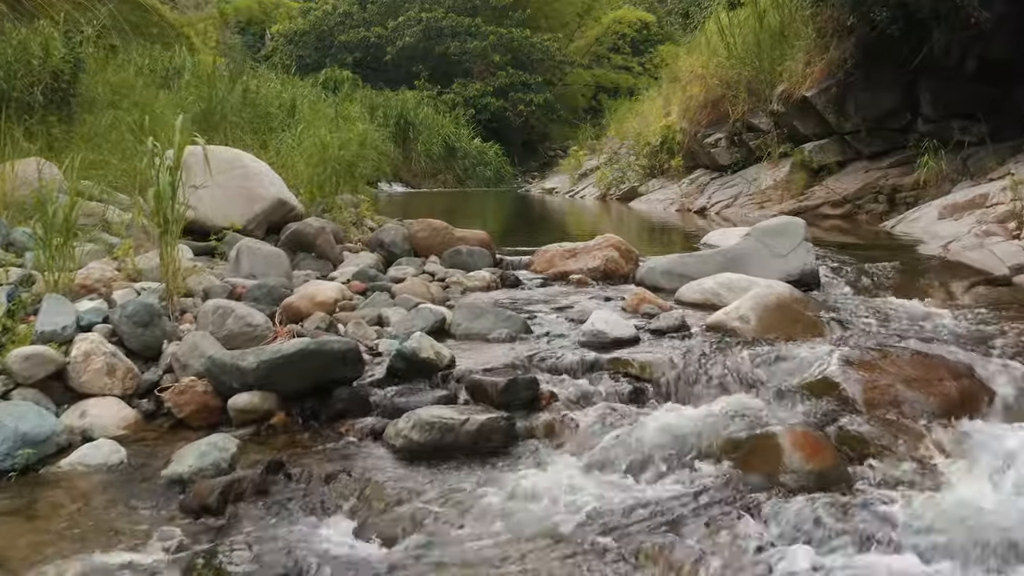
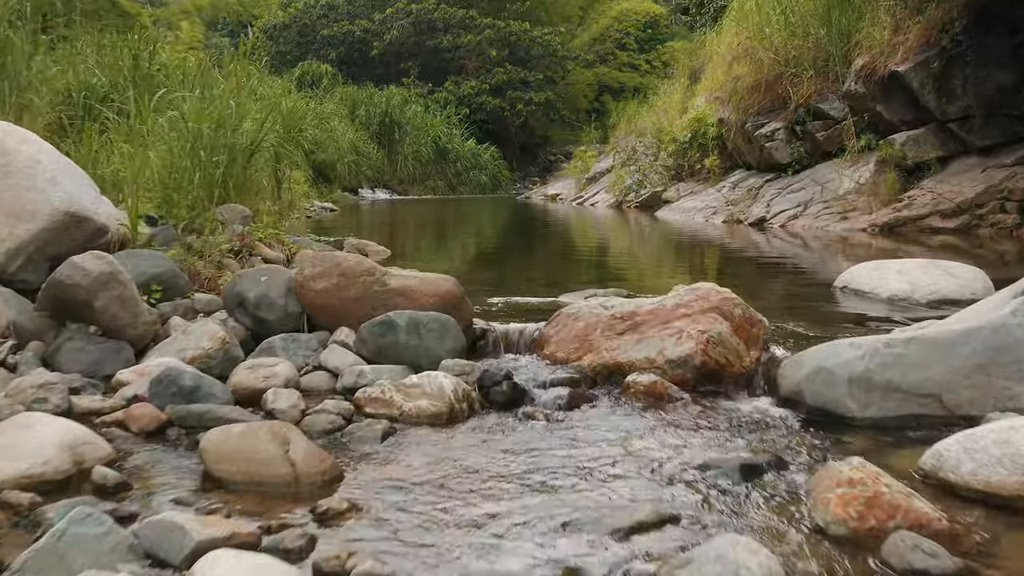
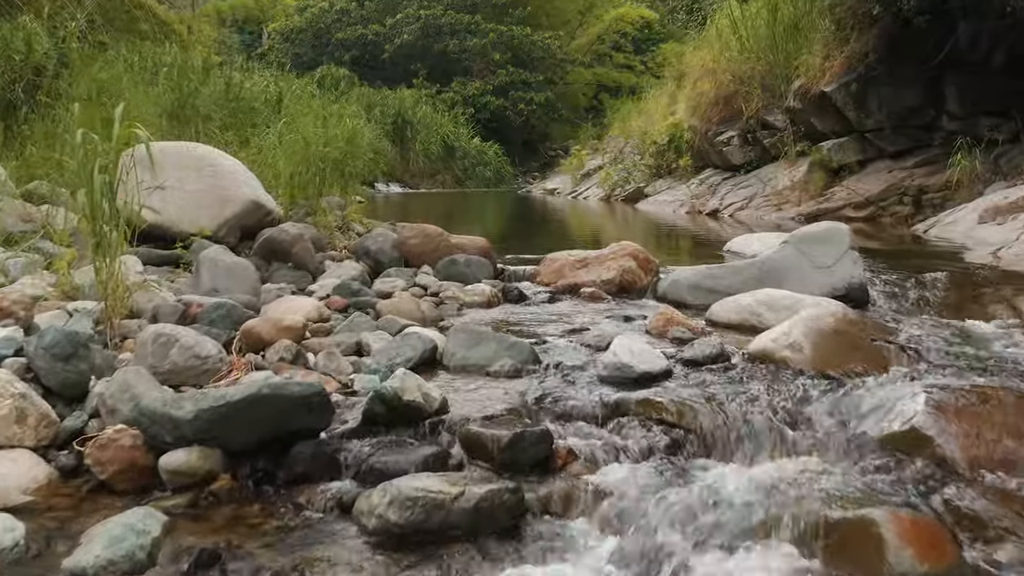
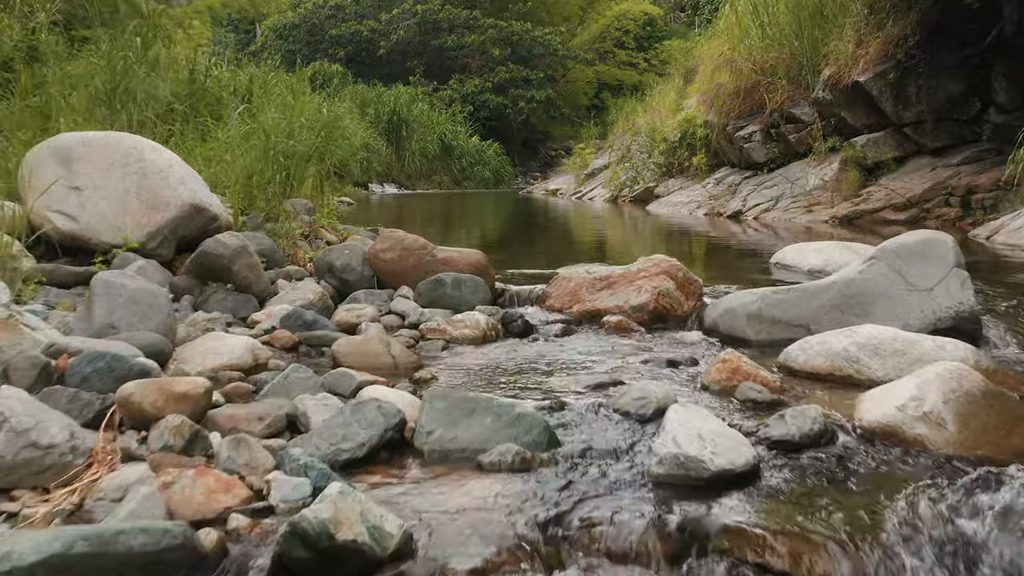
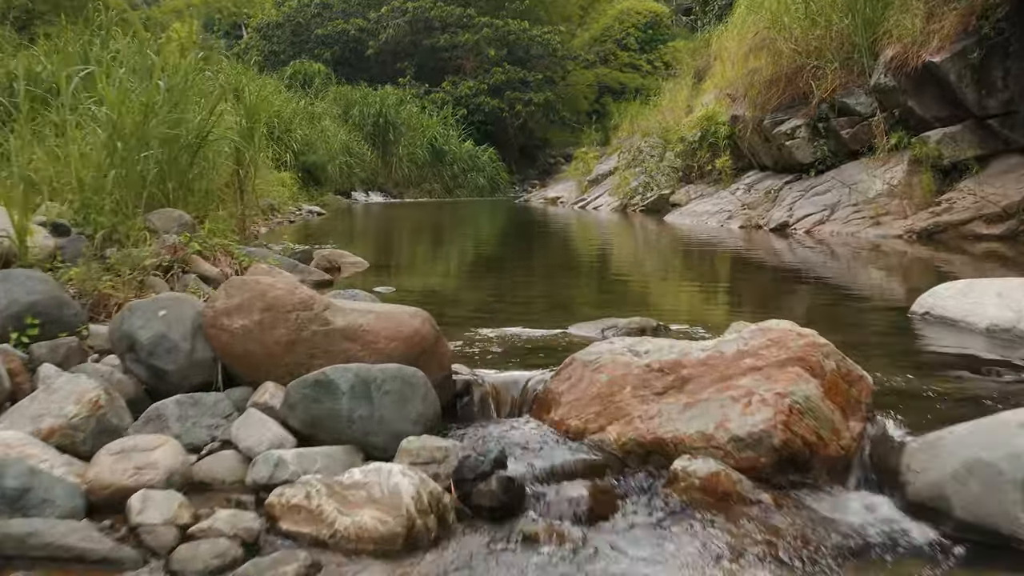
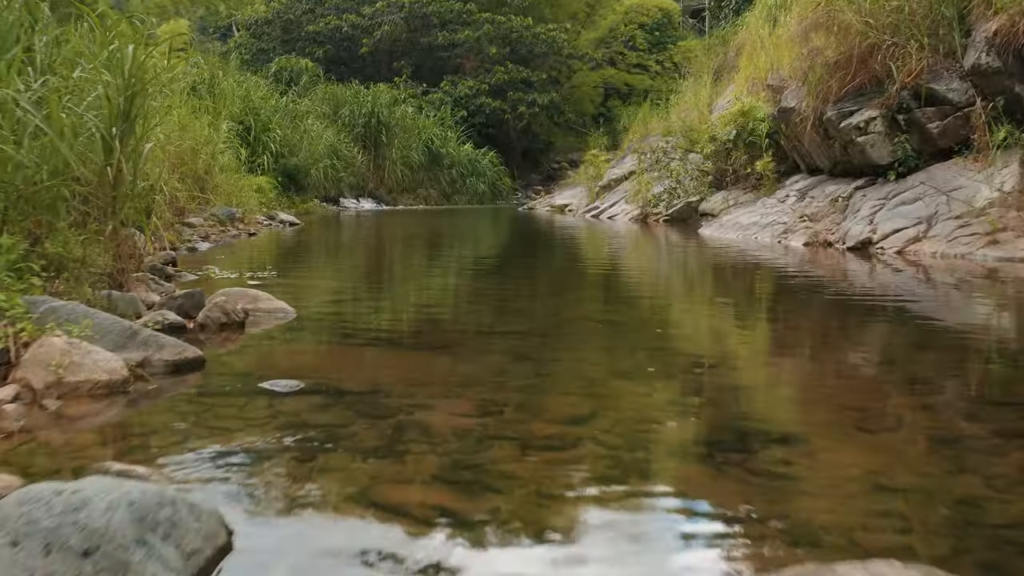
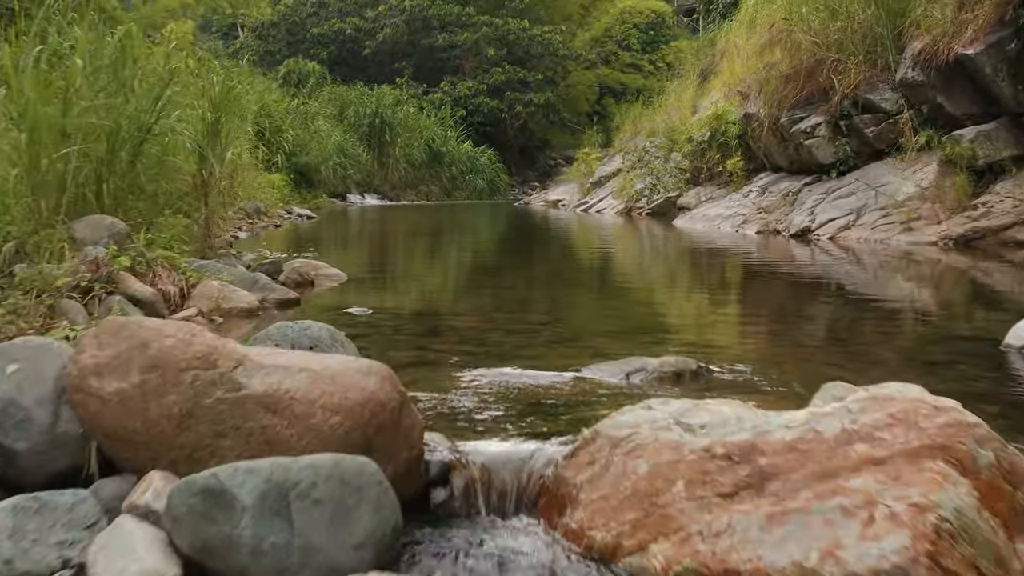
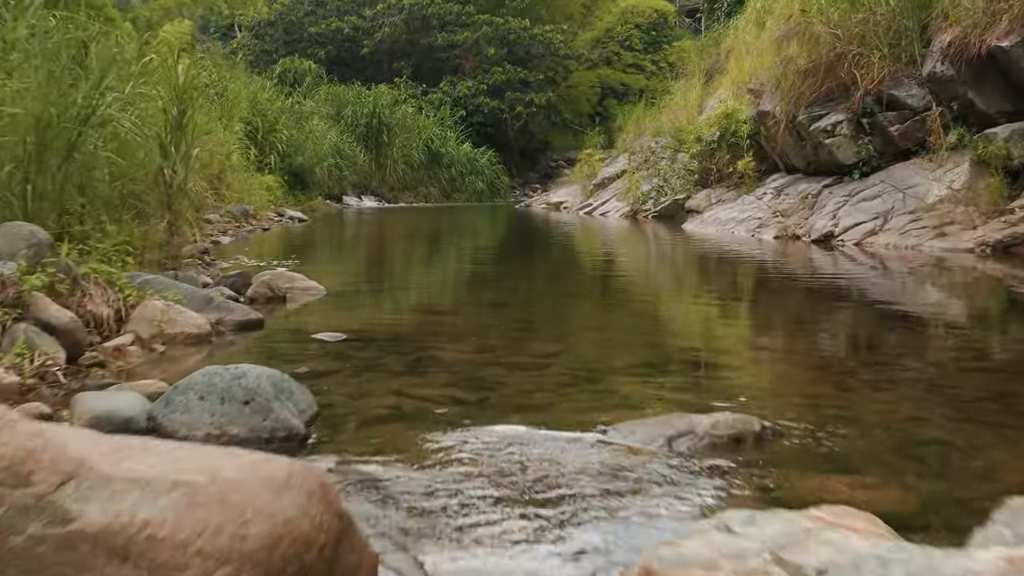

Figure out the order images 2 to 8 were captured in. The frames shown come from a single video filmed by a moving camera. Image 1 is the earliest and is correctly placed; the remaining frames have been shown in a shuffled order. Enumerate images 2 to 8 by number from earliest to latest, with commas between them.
3, 4, 2, 5, 7, 8, 6
